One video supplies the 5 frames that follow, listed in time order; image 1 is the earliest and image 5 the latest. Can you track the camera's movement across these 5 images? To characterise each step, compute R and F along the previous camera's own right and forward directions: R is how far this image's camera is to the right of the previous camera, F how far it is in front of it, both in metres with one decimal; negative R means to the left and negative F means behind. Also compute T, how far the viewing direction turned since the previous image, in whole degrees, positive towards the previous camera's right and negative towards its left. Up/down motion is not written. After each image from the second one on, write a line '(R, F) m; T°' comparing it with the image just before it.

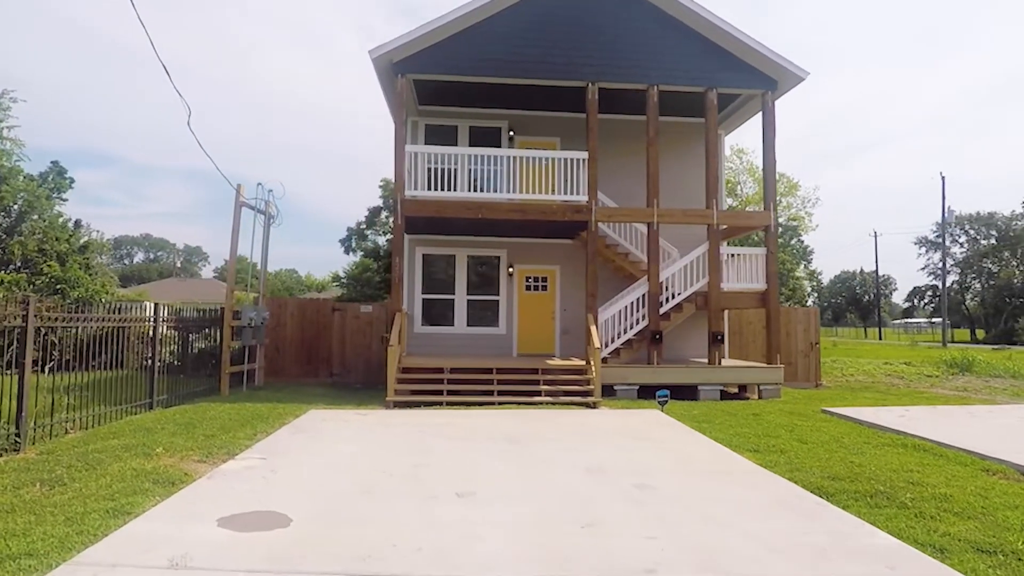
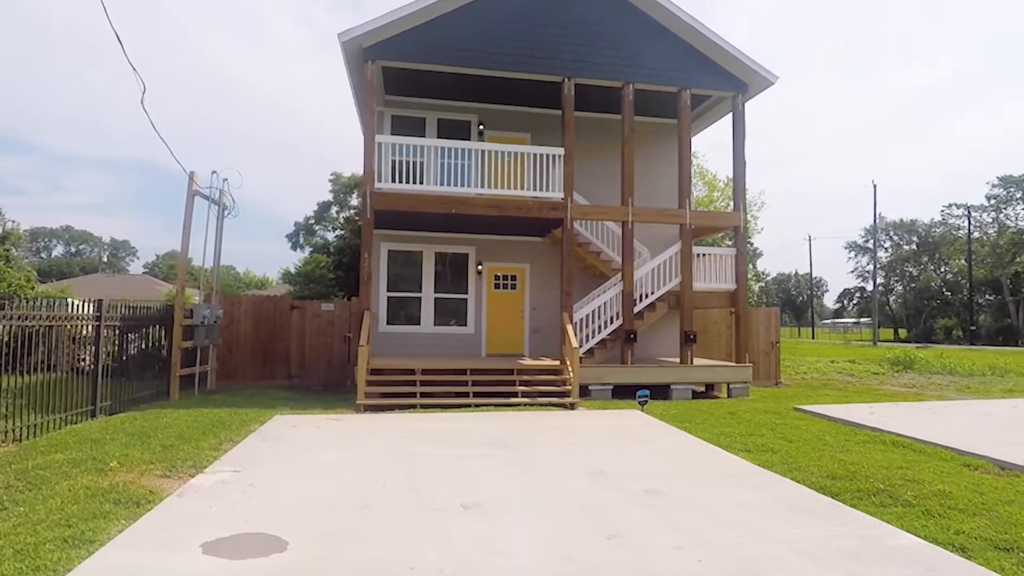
(-0.5, +0.3) m; +5°
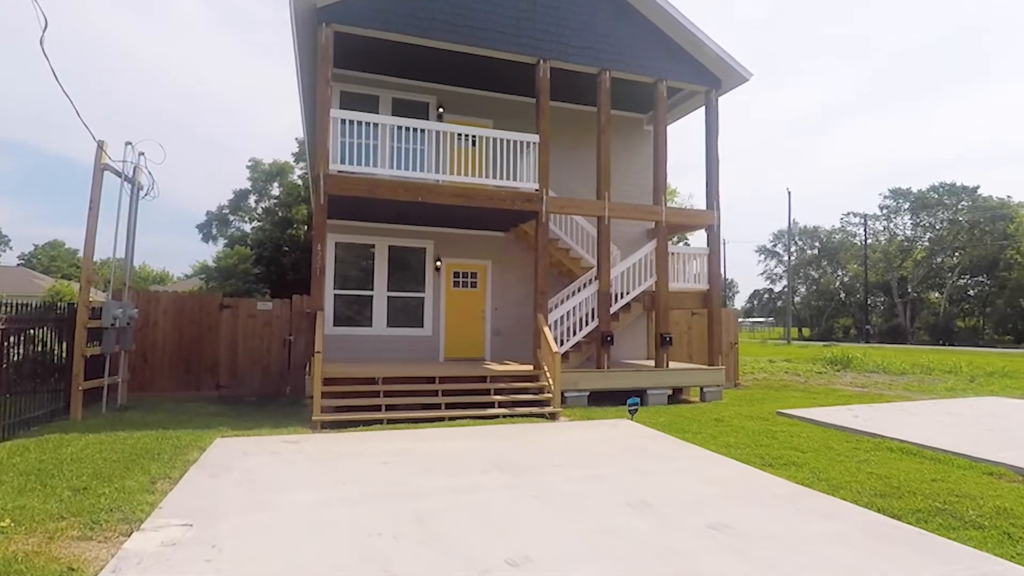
(-0.8, +0.9) m; +8°
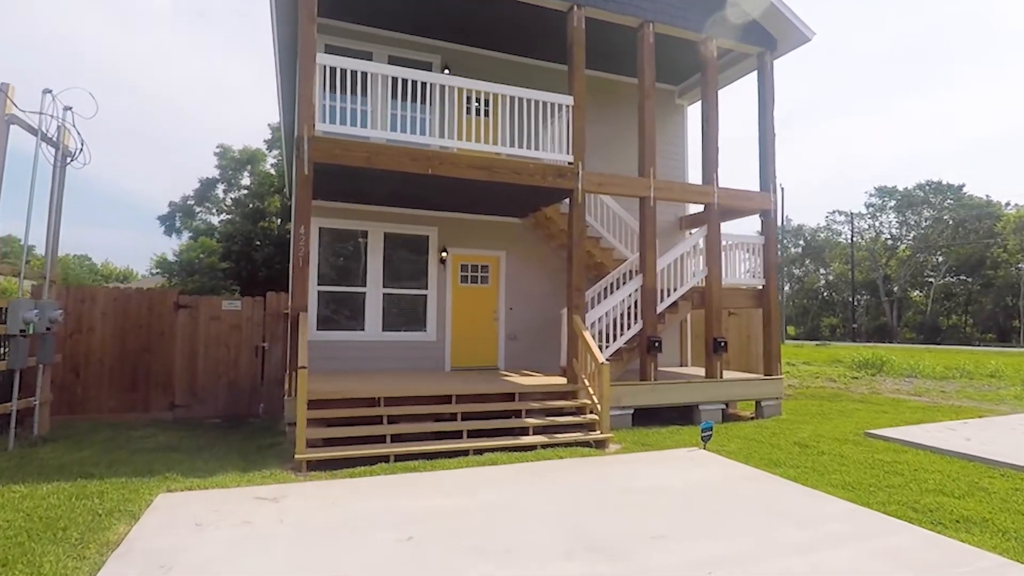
(-0.7, +1.7) m; +2°
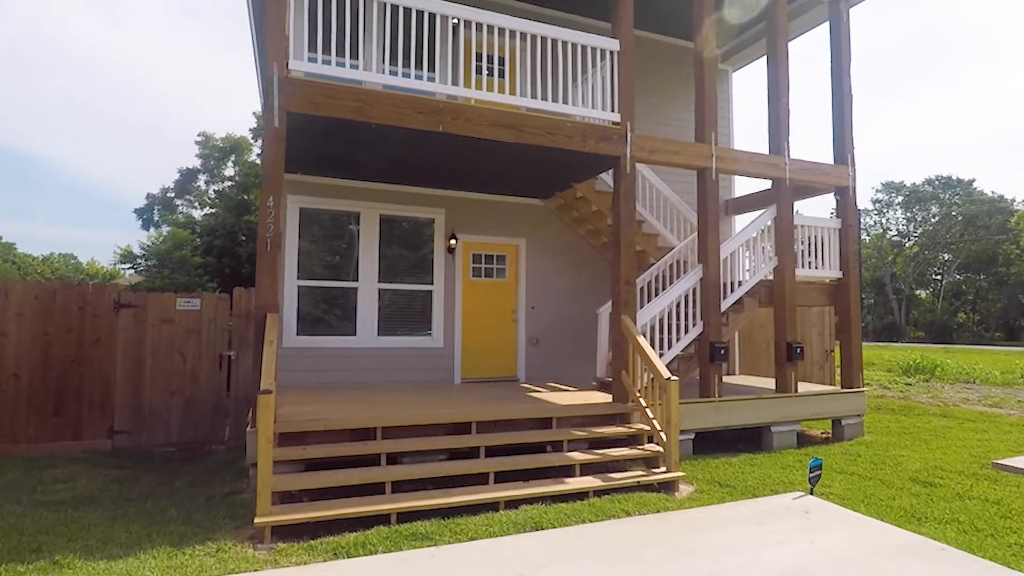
(-0.4, +1.6) m; +1°
